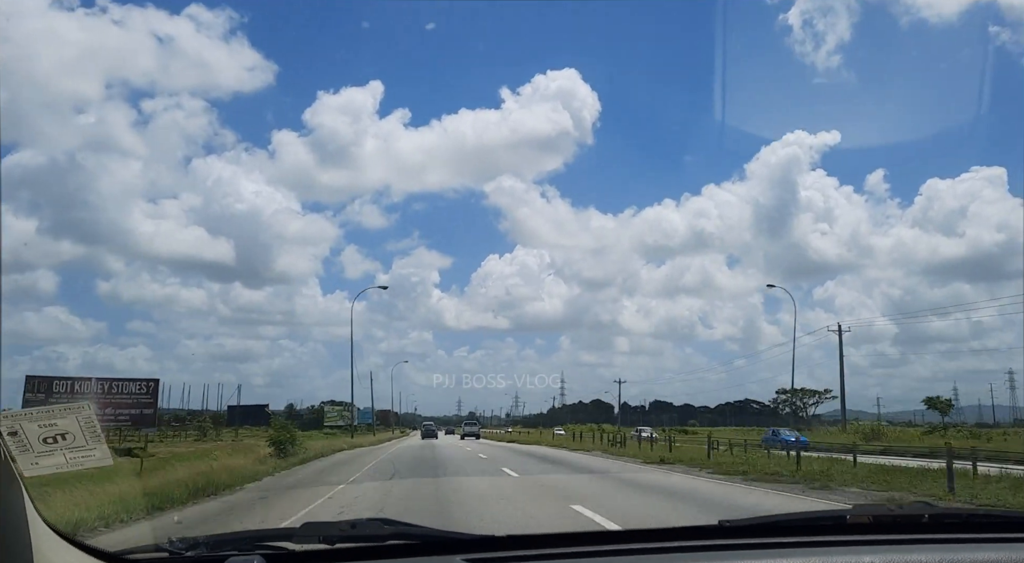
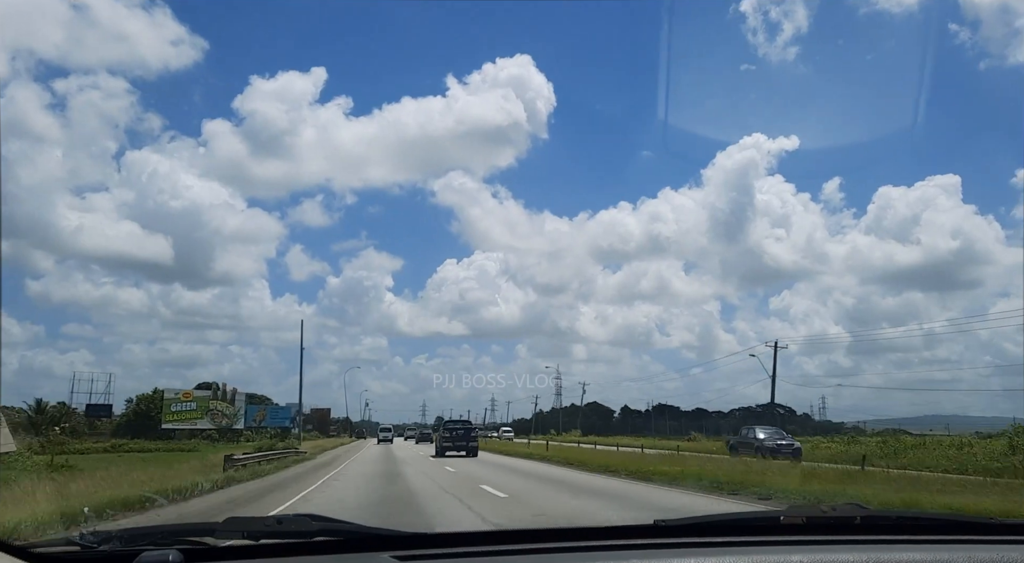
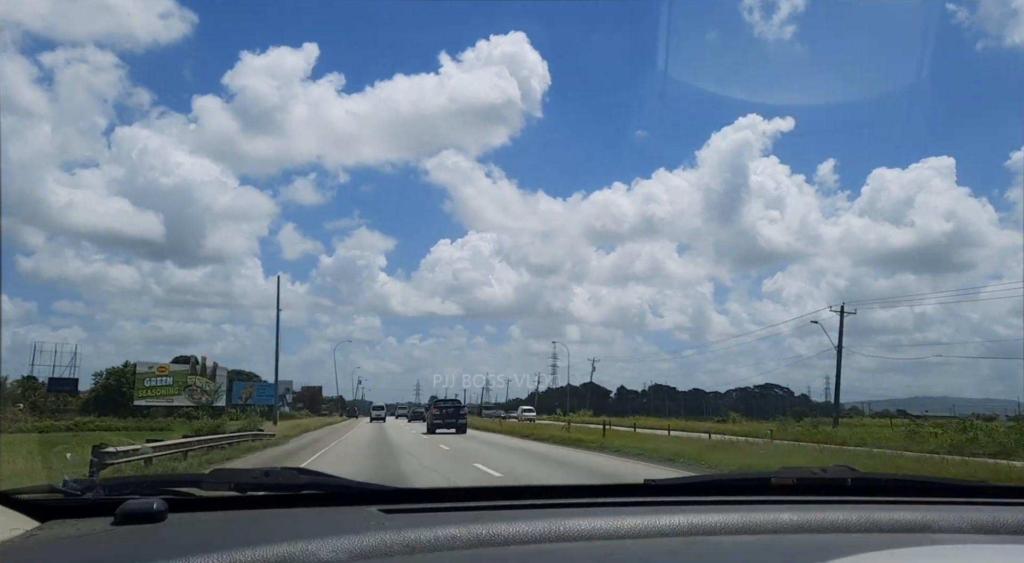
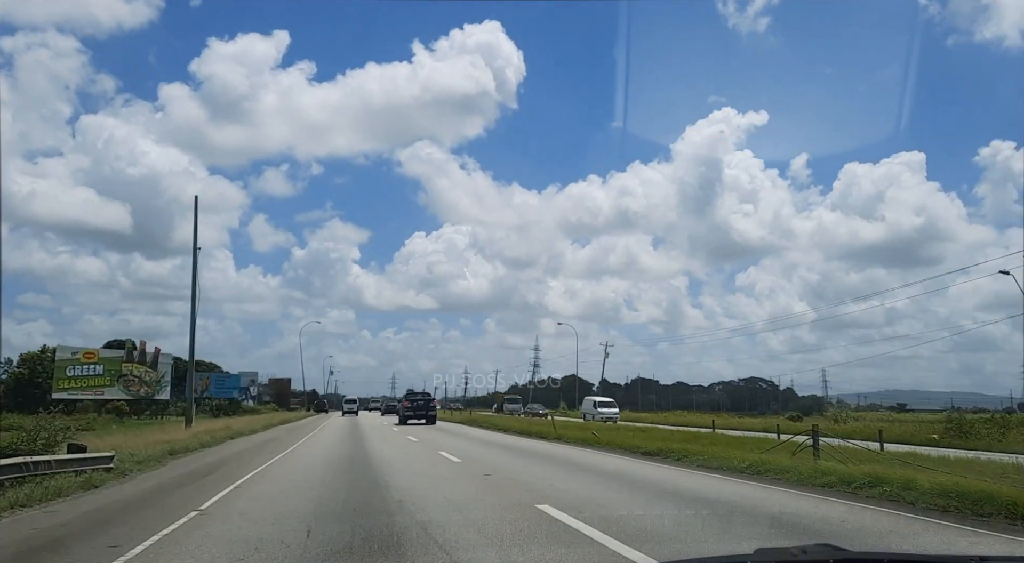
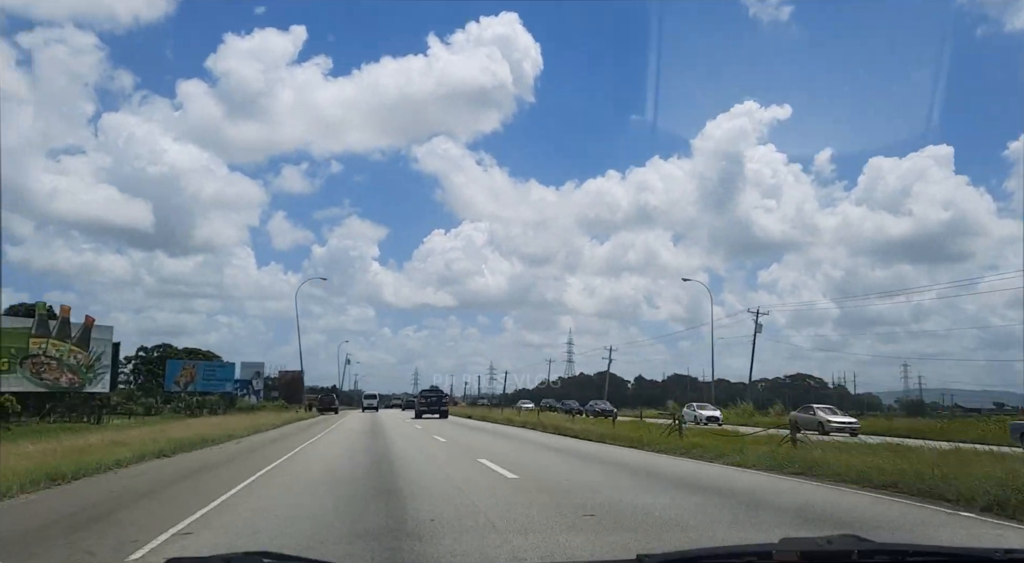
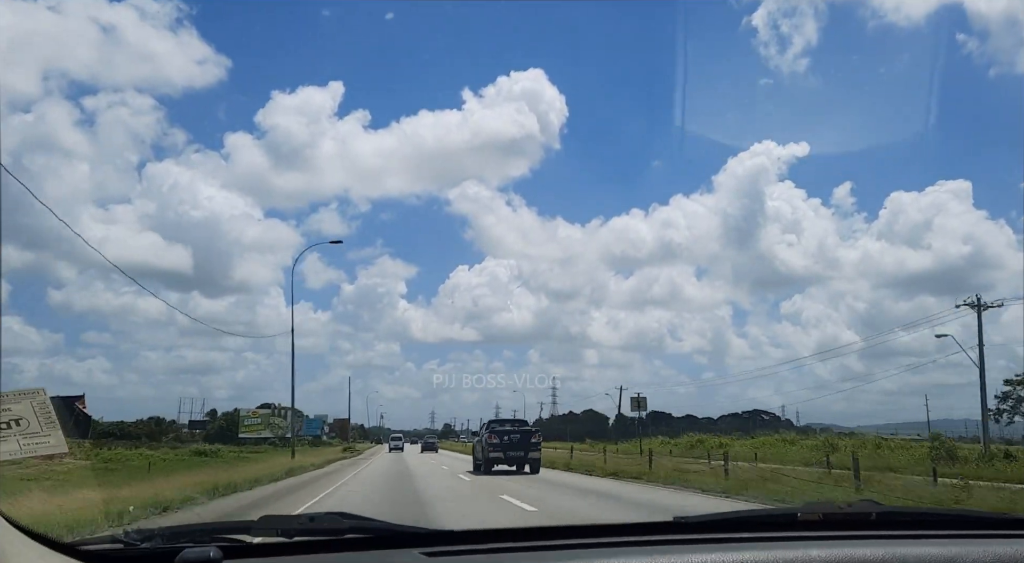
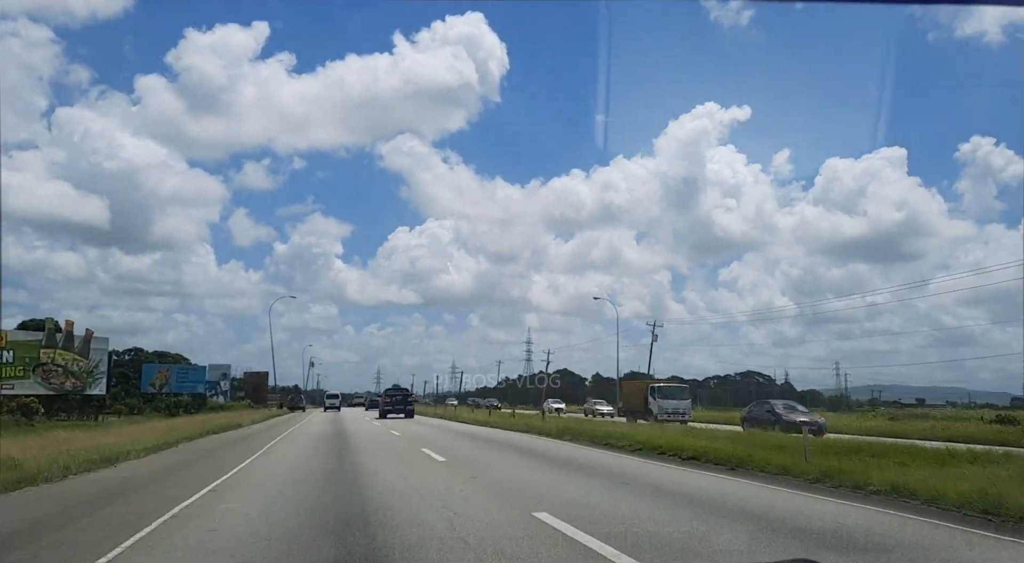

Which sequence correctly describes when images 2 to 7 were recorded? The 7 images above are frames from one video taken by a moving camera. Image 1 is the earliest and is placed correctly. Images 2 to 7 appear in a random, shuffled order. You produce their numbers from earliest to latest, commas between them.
6, 2, 3, 4, 7, 5
